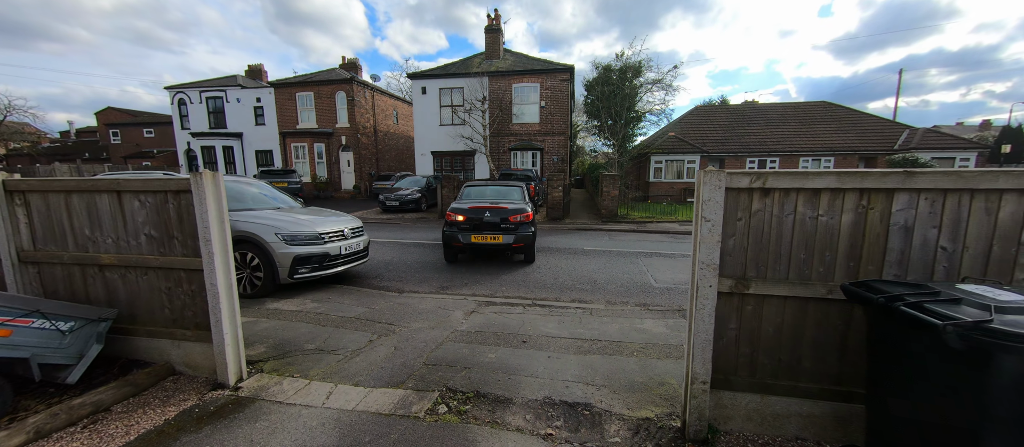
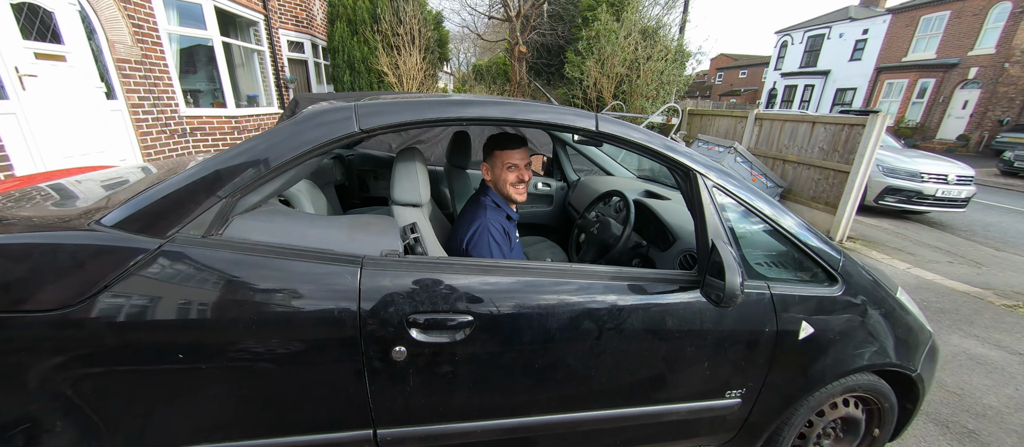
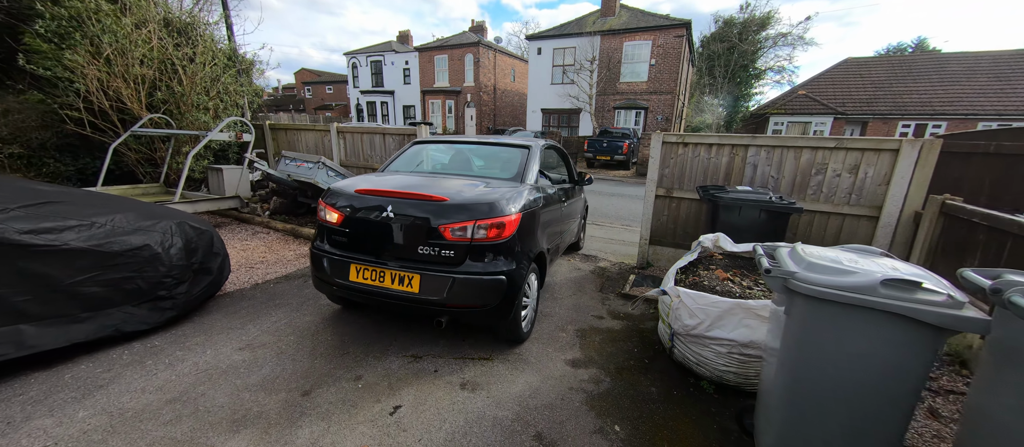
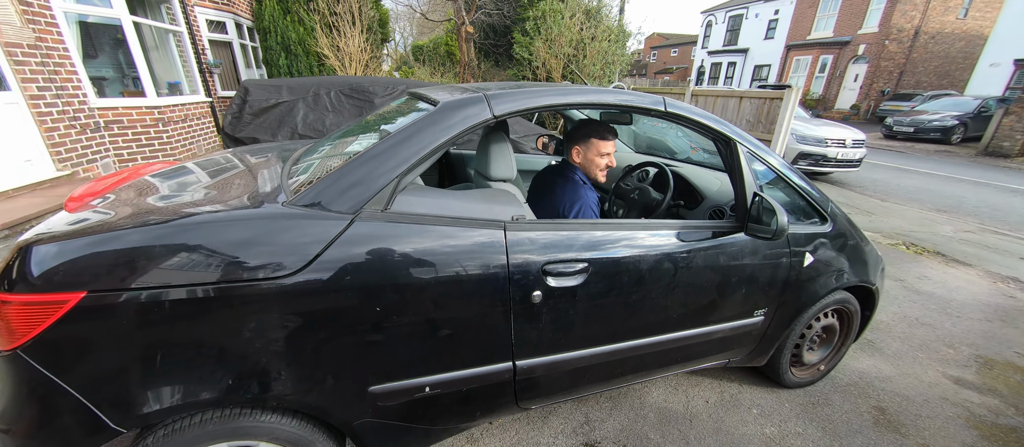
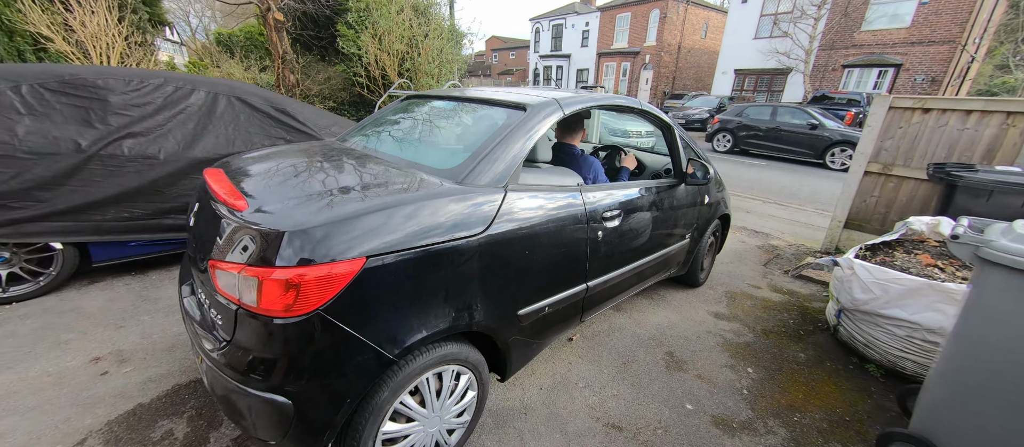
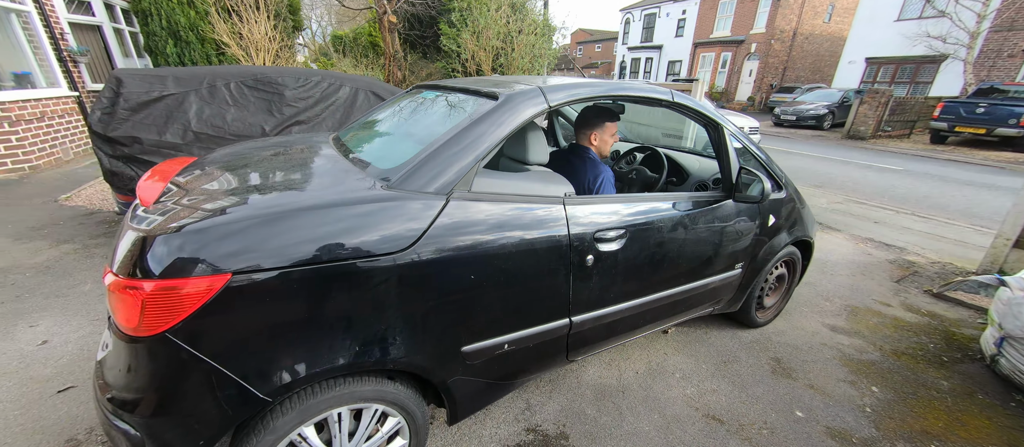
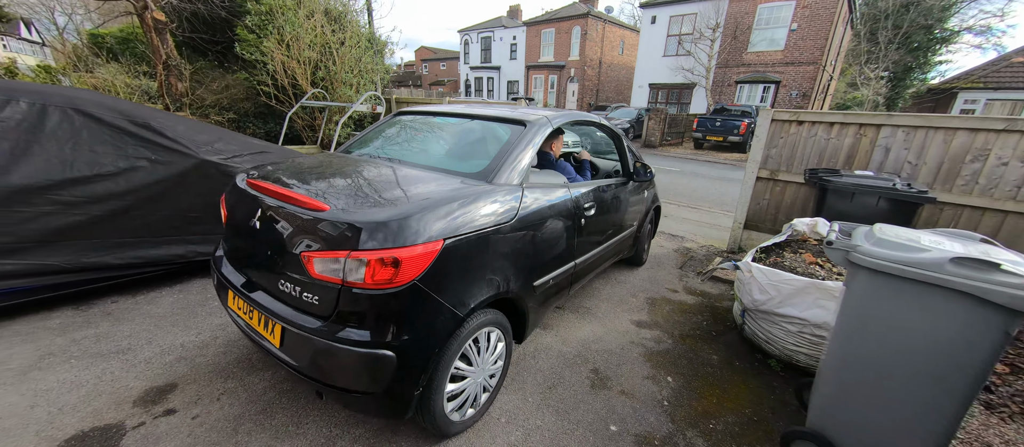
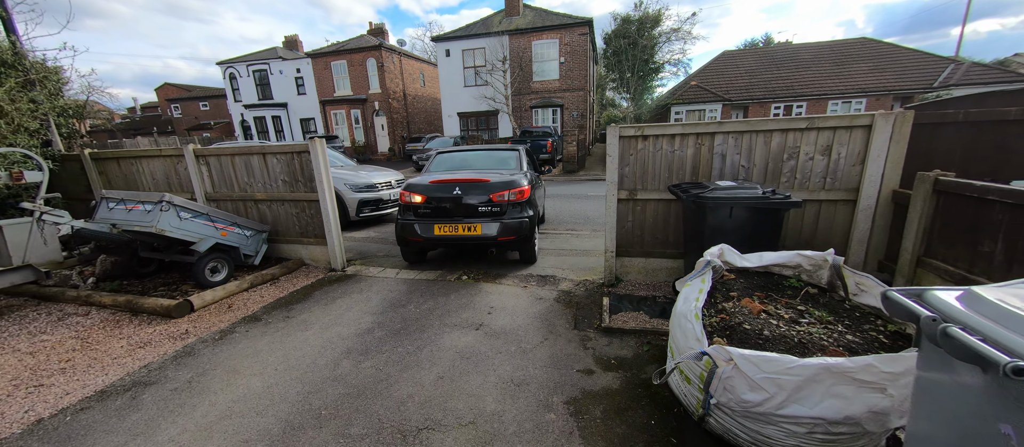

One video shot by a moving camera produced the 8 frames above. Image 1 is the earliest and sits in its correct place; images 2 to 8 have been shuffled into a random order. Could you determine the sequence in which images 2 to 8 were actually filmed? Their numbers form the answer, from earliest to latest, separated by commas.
8, 3, 7, 5, 6, 4, 2
